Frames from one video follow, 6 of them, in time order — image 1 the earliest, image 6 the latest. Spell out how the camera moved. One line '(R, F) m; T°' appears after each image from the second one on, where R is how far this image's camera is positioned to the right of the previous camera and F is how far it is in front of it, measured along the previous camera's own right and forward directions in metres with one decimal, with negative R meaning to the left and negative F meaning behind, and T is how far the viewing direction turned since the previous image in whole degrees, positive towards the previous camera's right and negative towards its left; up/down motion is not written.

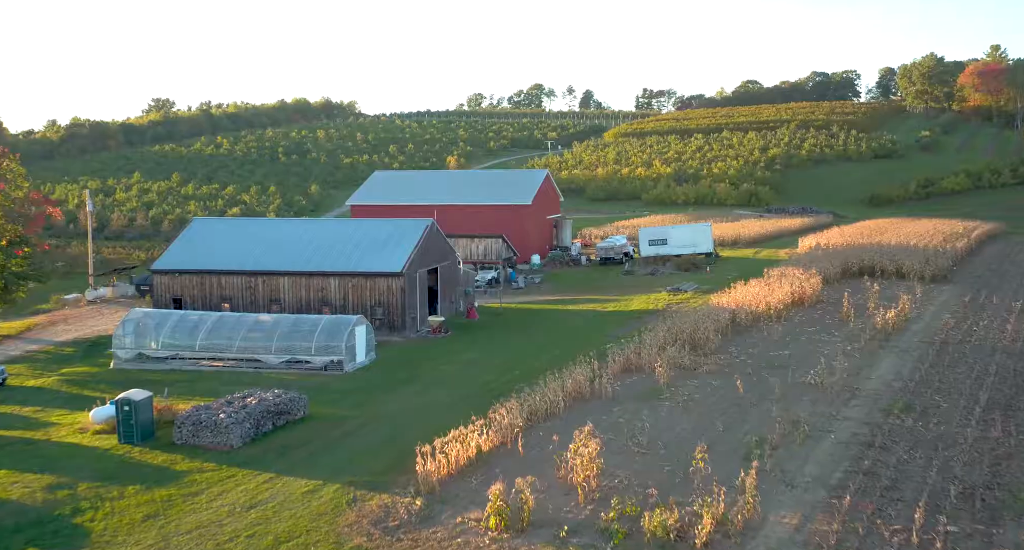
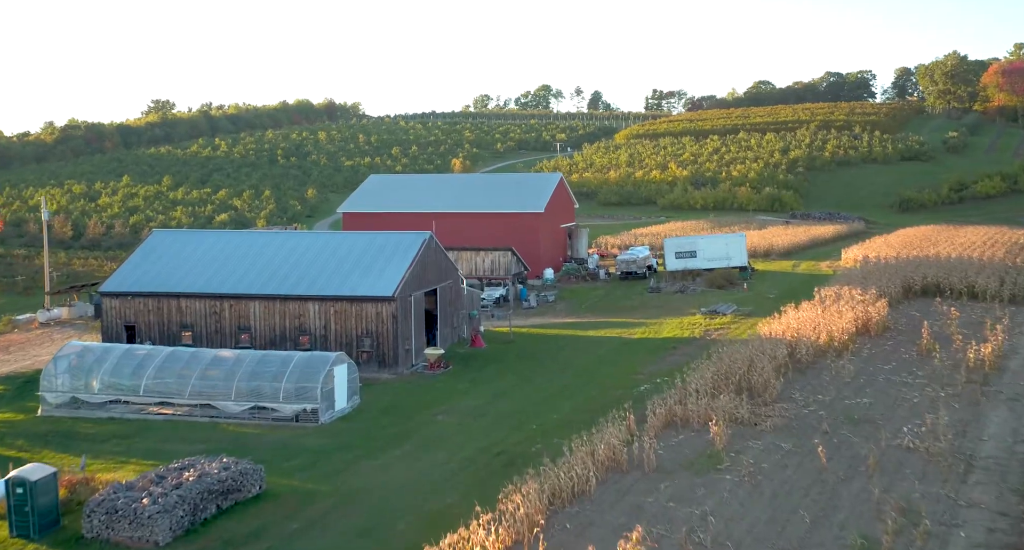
(-0.2, +5.2) m; 0°
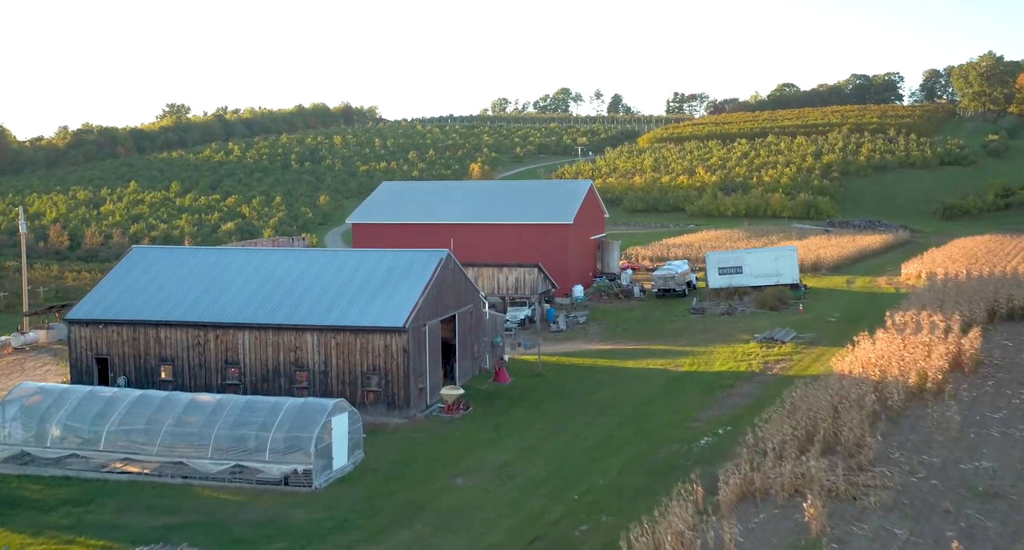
(-0.4, +4.1) m; -1°
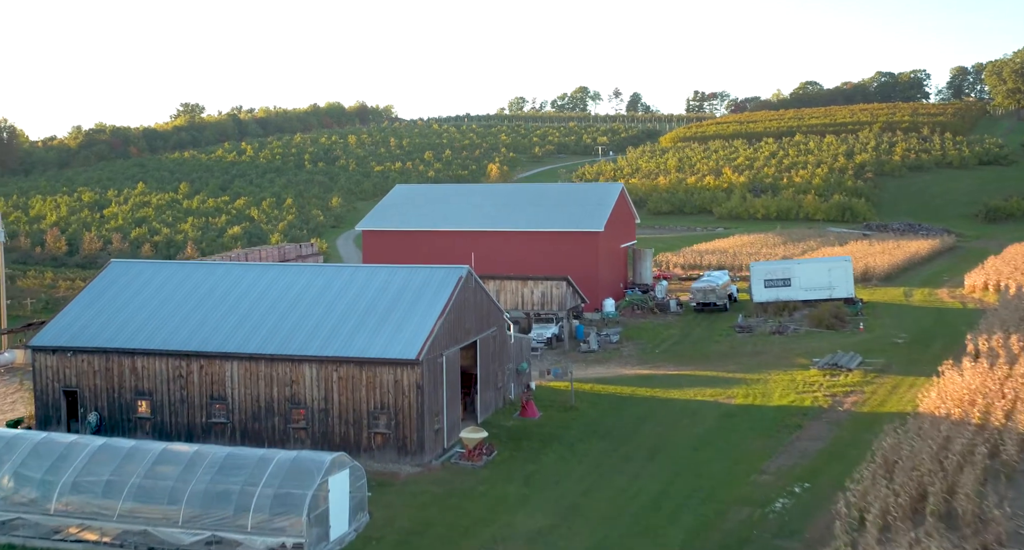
(-0.3, +3.5) m; -1°
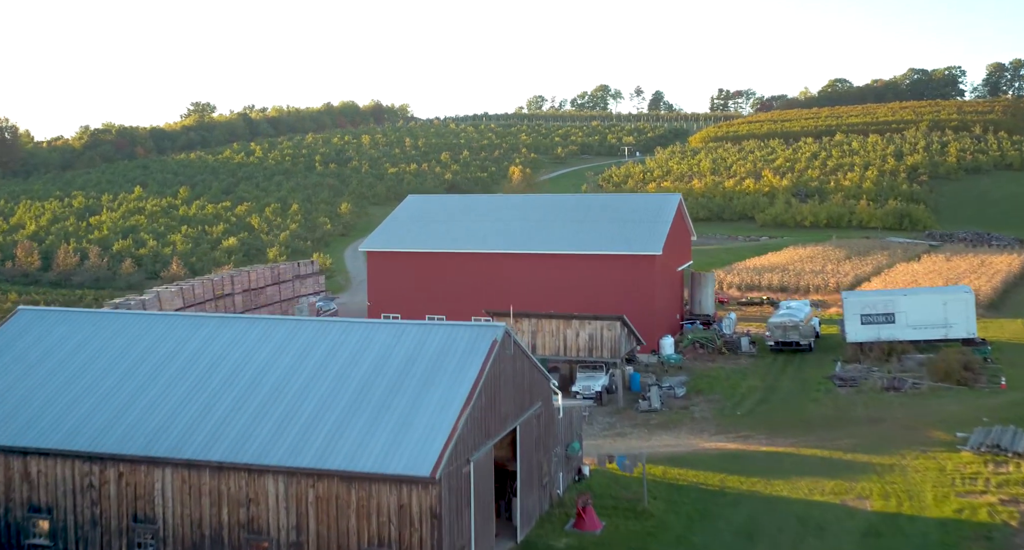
(-0.7, +6.6) m; -1°
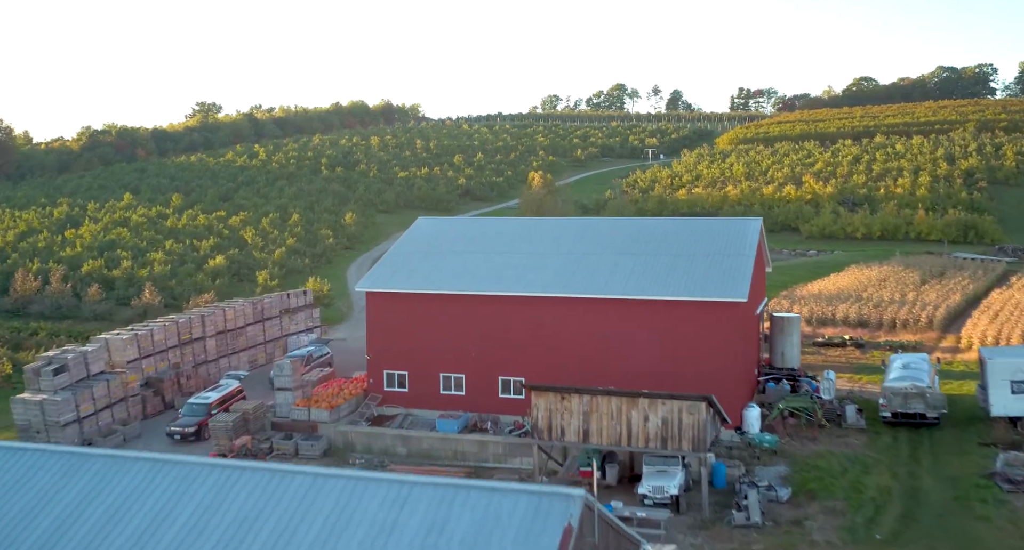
(-0.7, +6.8) m; -1°
